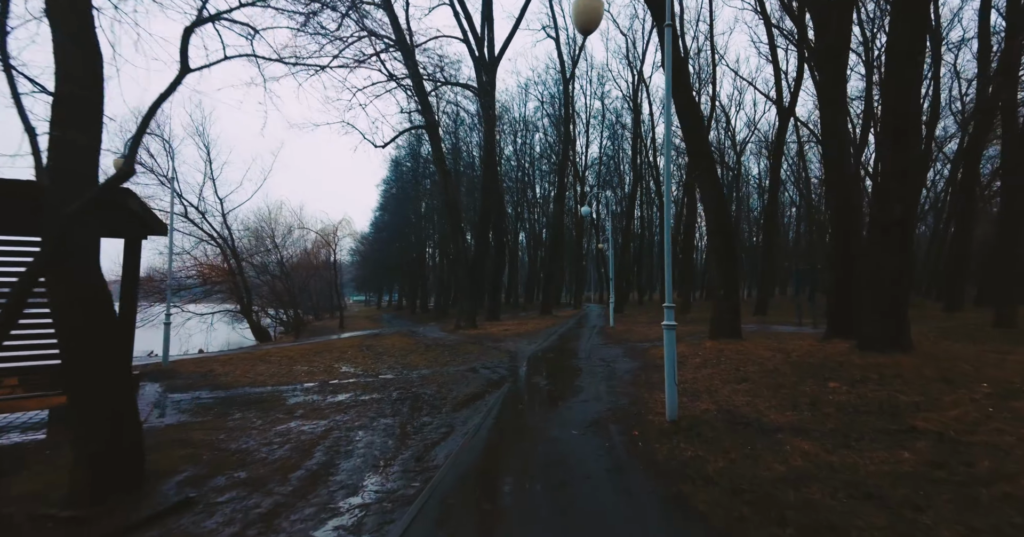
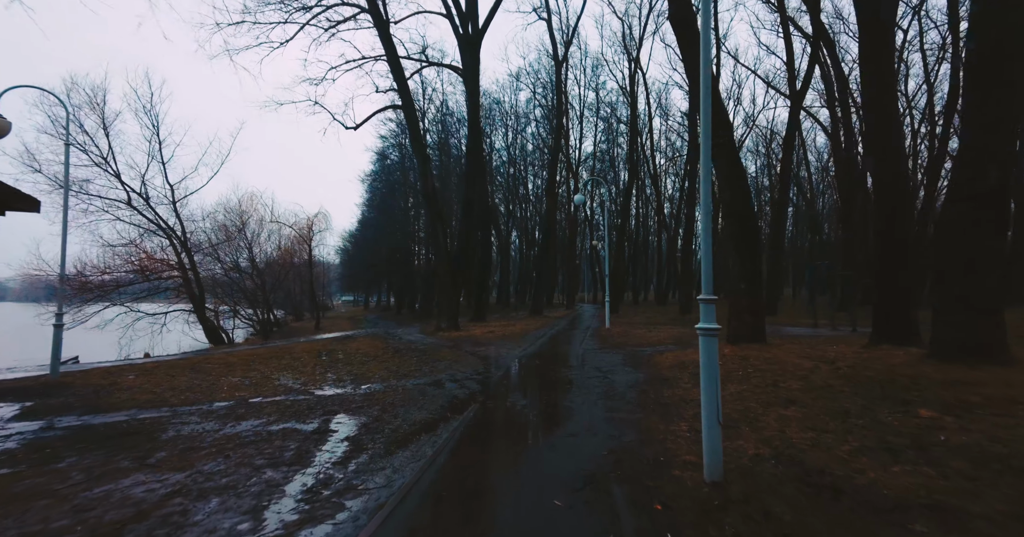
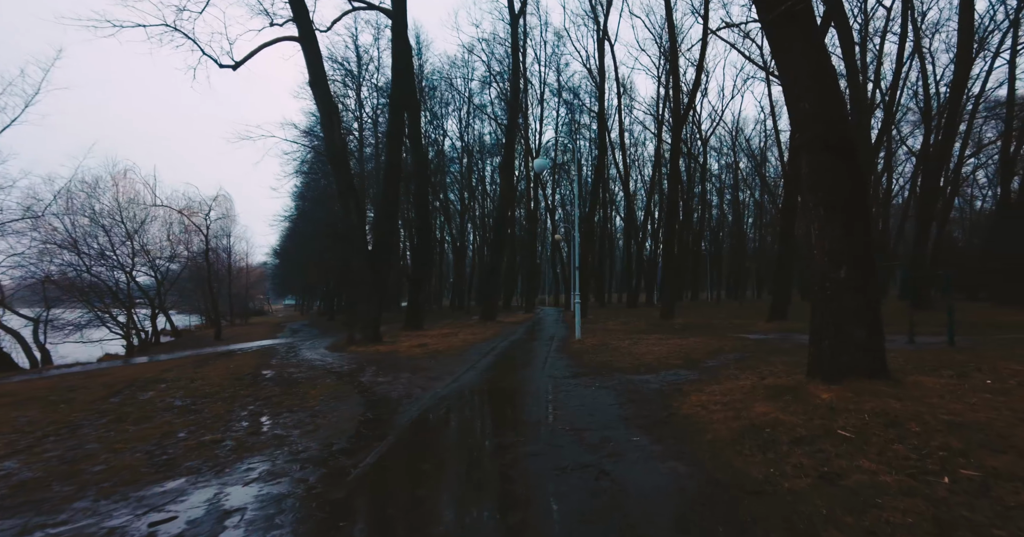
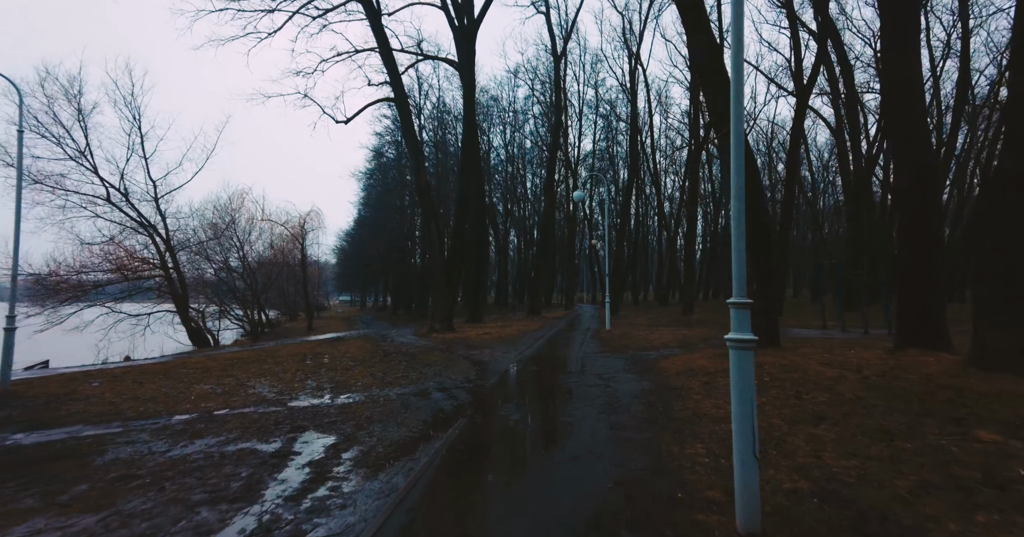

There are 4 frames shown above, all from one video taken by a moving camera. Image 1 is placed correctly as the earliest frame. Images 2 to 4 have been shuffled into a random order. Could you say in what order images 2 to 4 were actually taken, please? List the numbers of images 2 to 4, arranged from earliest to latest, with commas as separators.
2, 4, 3
